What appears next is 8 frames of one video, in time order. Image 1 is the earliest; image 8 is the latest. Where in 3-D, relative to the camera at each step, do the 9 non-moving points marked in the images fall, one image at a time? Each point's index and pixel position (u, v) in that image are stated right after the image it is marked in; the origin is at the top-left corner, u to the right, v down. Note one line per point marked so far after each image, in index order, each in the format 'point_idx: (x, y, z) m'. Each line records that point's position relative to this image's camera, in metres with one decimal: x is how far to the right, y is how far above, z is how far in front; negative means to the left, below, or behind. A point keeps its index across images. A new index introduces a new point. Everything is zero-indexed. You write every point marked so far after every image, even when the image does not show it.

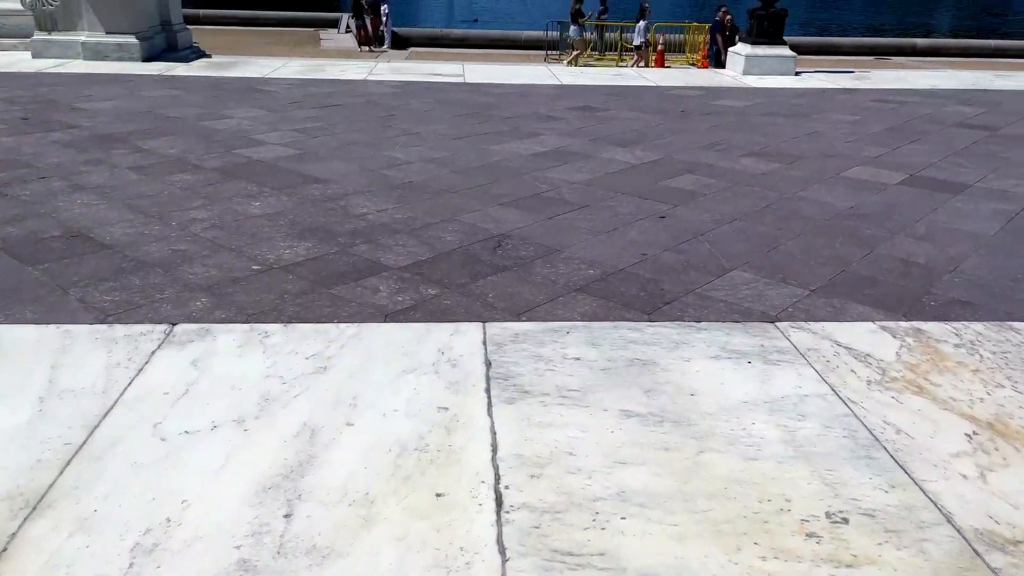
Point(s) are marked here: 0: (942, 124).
0: (+4.6, +1.8, +8.5) m
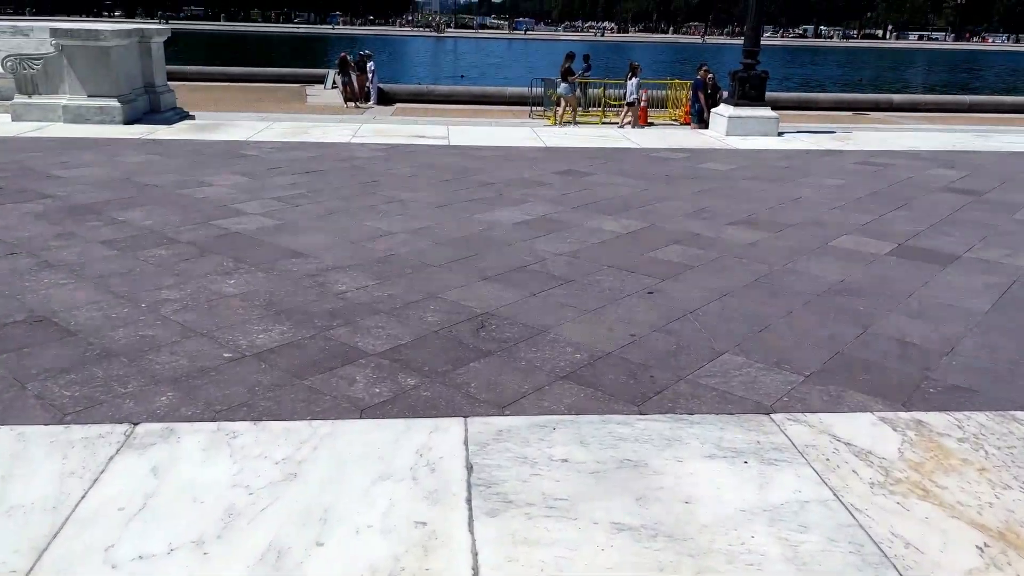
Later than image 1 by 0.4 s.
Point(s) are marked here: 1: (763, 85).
0: (+4.5, +1.1, +8.5) m
1: (+4.0, +3.3, +12.5) m
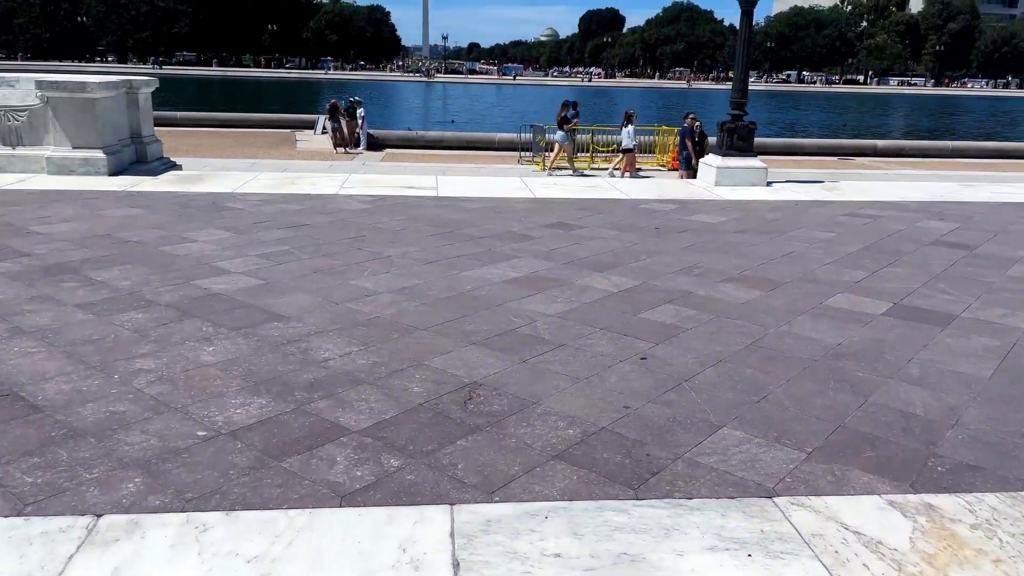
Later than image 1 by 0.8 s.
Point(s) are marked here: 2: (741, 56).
0: (+4.4, +0.5, +8.4) m
1: (+3.8, +2.4, +12.6) m
2: (+3.6, +3.7, +12.3) m
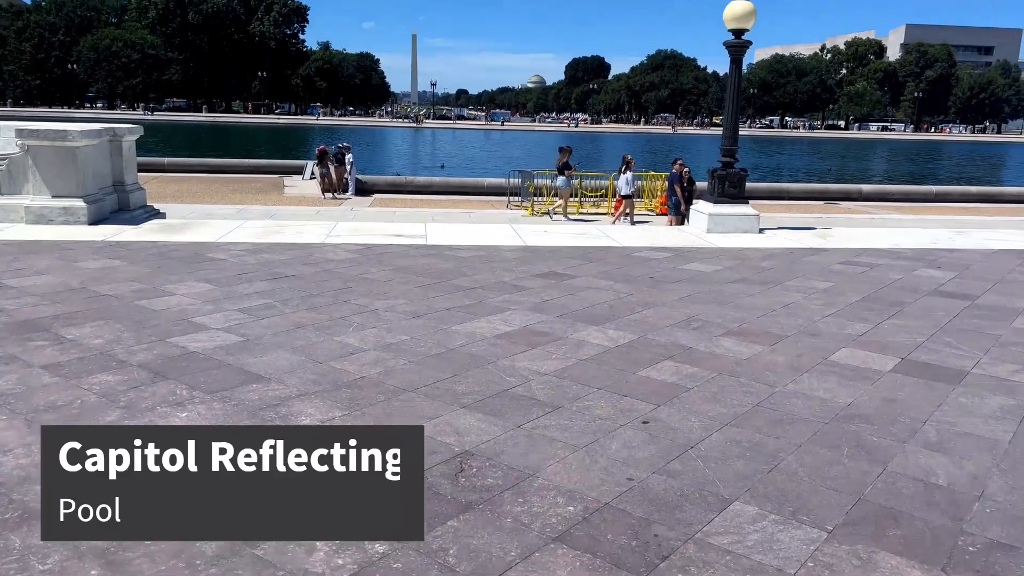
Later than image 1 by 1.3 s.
0: (+4.3, -0.1, +8.2) m
1: (+3.7, +1.7, +12.5) m
2: (+3.4, +2.9, +12.3) m
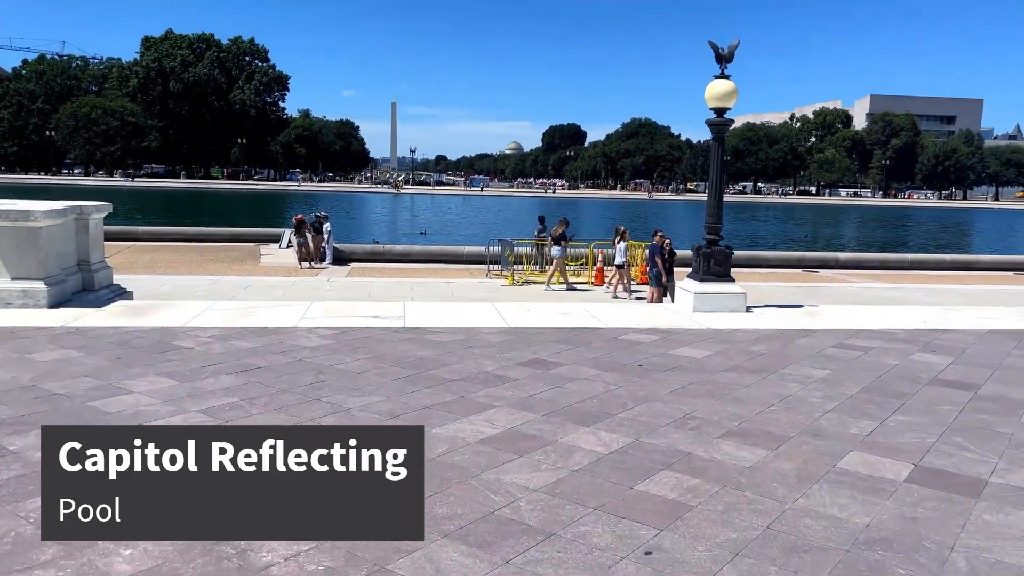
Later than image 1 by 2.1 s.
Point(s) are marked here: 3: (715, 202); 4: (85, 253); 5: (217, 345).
0: (+4.1, -1.0, +7.9) m
1: (+3.4, +0.4, +12.3) m
2: (+3.1, +1.7, +12.1) m
3: (+3.2, +1.3, +12.1) m
4: (-6.4, +0.5, +11.8) m
5: (-3.3, -0.6, +8.8) m
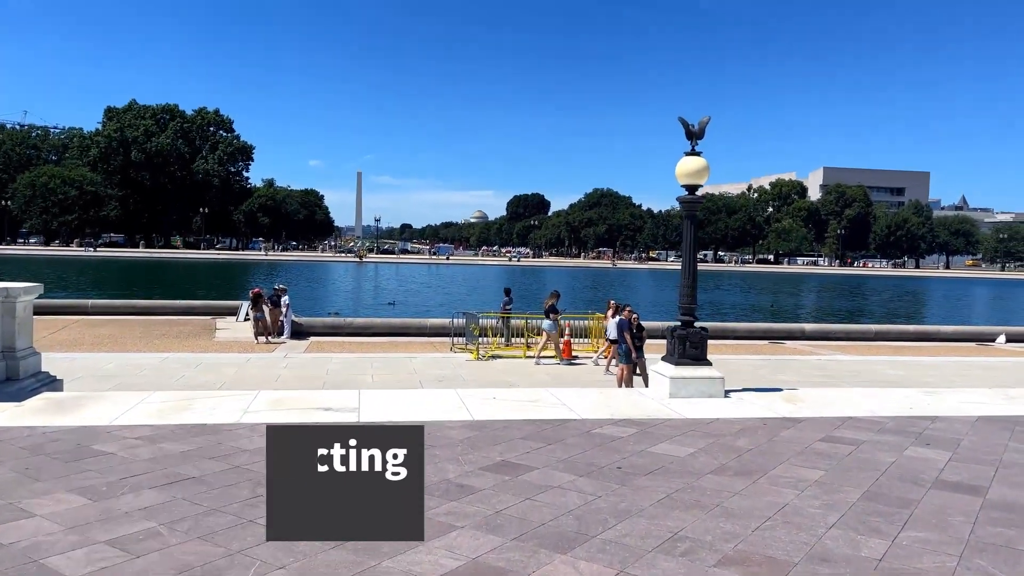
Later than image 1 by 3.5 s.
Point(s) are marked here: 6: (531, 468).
0: (+3.8, -1.8, +7.2) m
1: (+2.9, -0.8, +11.7) m
2: (+2.6, +0.4, +11.6) m
3: (+2.6, +0.1, +11.6) m
4: (-6.9, -0.7, +10.8) m
5: (-3.7, -1.6, +7.8) m
6: (+0.2, -1.7, +7.5) m
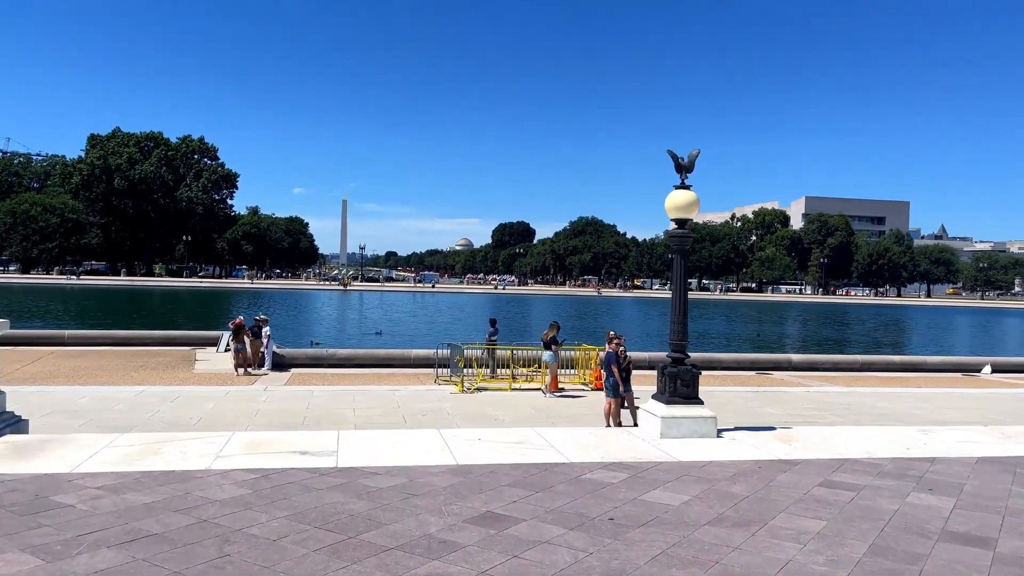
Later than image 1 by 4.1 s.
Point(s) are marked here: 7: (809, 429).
0: (+3.6, -2.2, +6.9) m
1: (+2.6, -1.4, +11.3) m
2: (+2.4, -0.1, +11.3) m
3: (+2.4, -0.4, +11.3) m
4: (-7.1, -1.2, +10.3) m
5: (-3.8, -2.0, +7.3) m
6: (+0.1, -2.1, +7.1) m
7: (+4.6, -2.2, +12.1) m
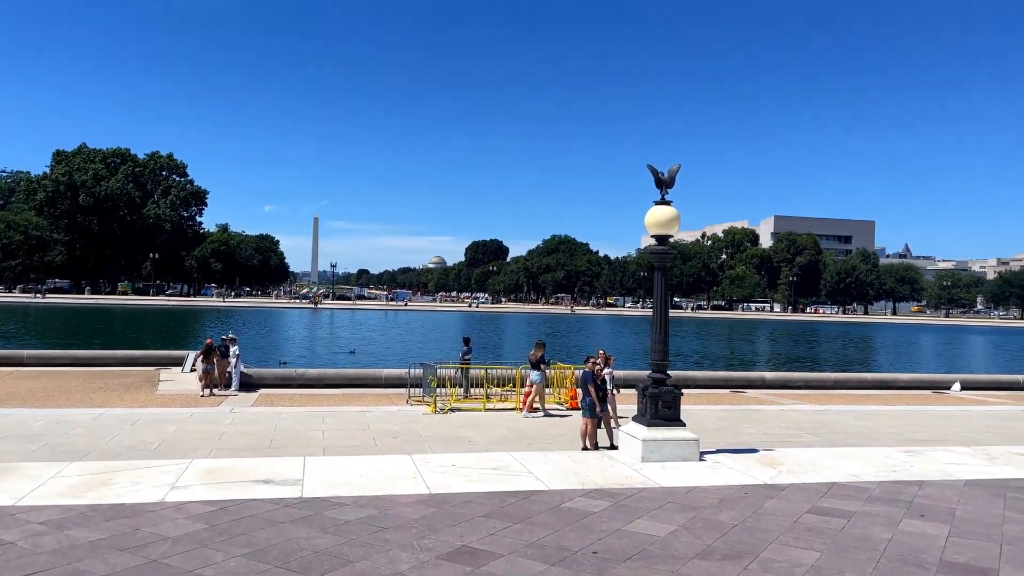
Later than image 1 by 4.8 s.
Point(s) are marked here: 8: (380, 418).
0: (+3.5, -2.4, +6.6) m
1: (+2.3, -1.6, +11.0) m
2: (+2.1, -0.4, +11.0) m
3: (+2.1, -0.7, +11.0) m
4: (-7.4, -1.4, +9.6) m
5: (-4.0, -2.2, +6.7) m
6: (-0.1, -2.3, +6.6) m
7: (+4.2, -2.5, +11.8) m
8: (-3.3, -3.3, +19.7) m
